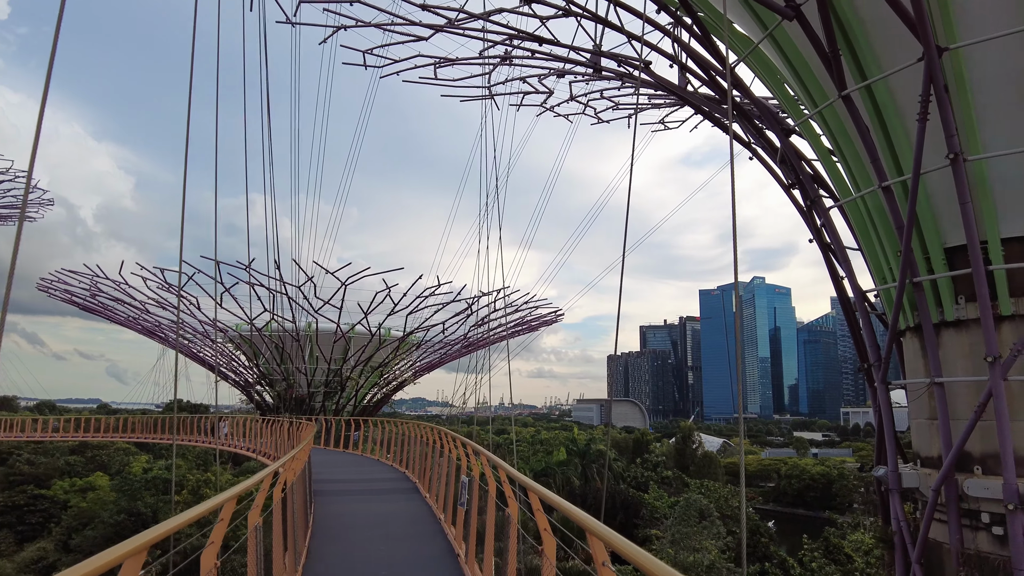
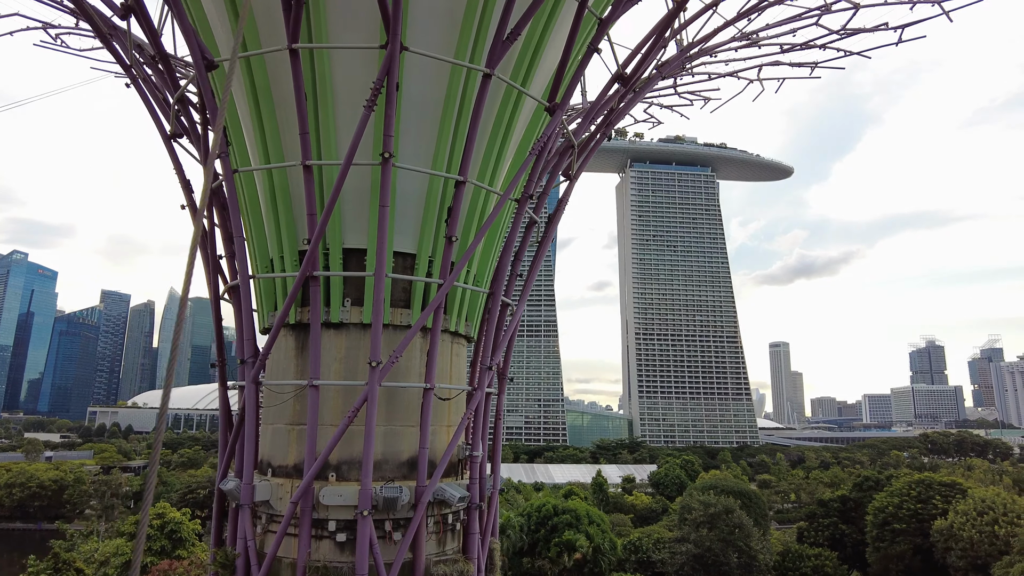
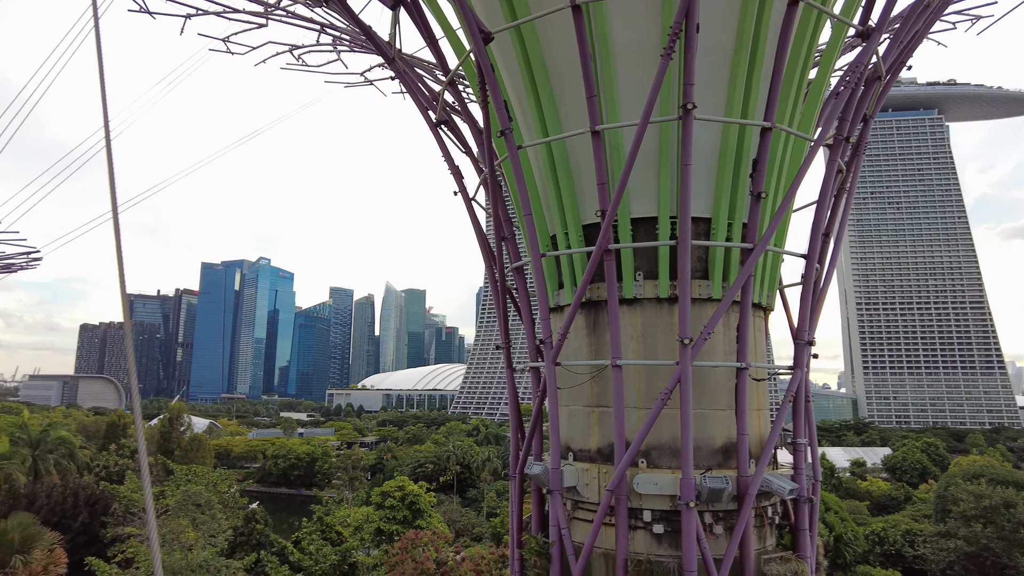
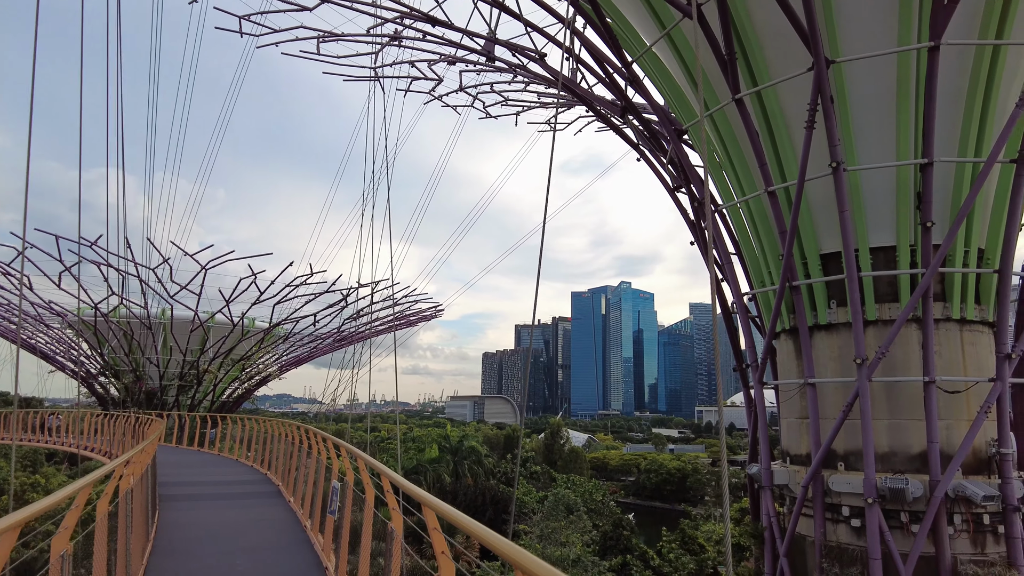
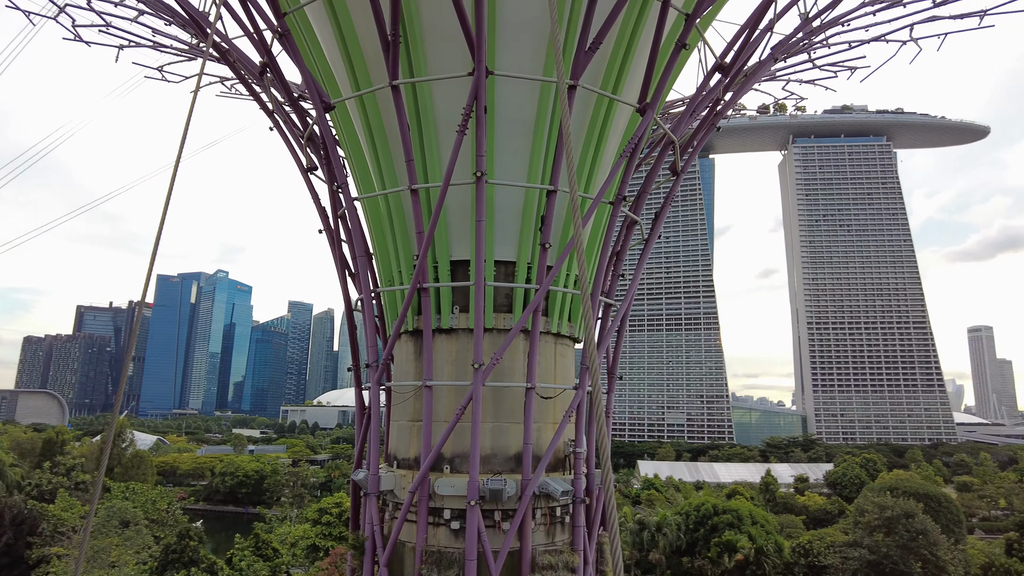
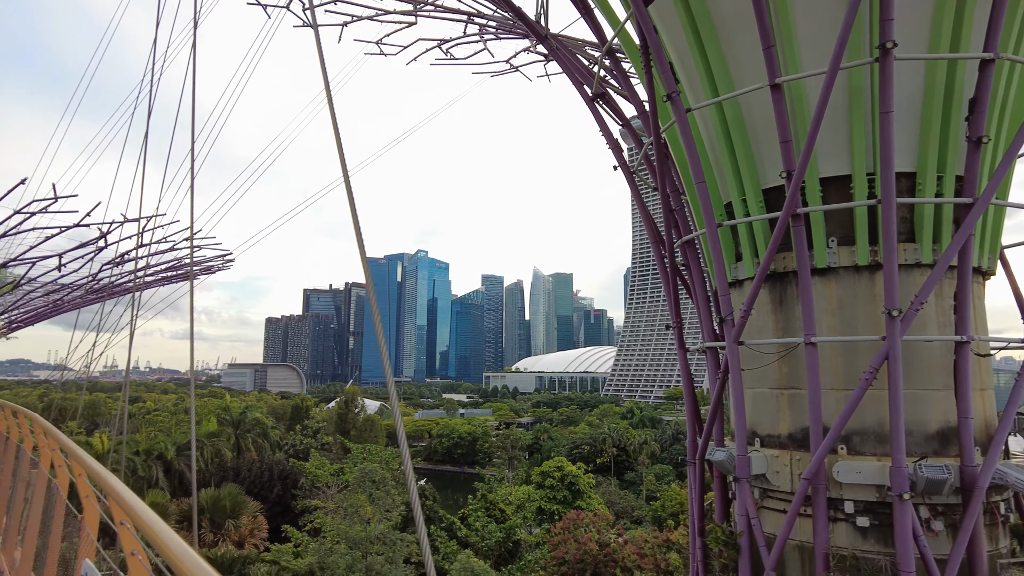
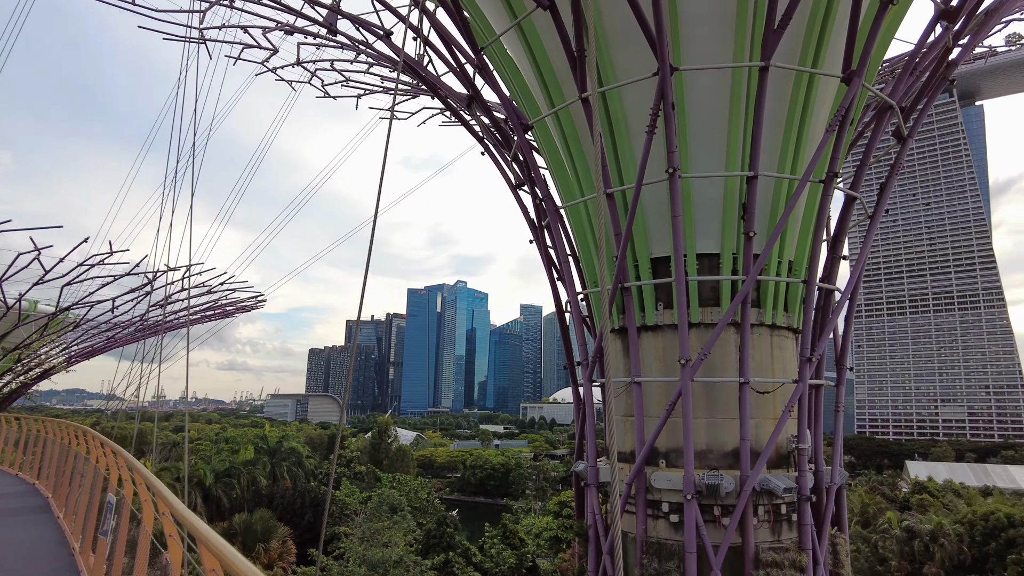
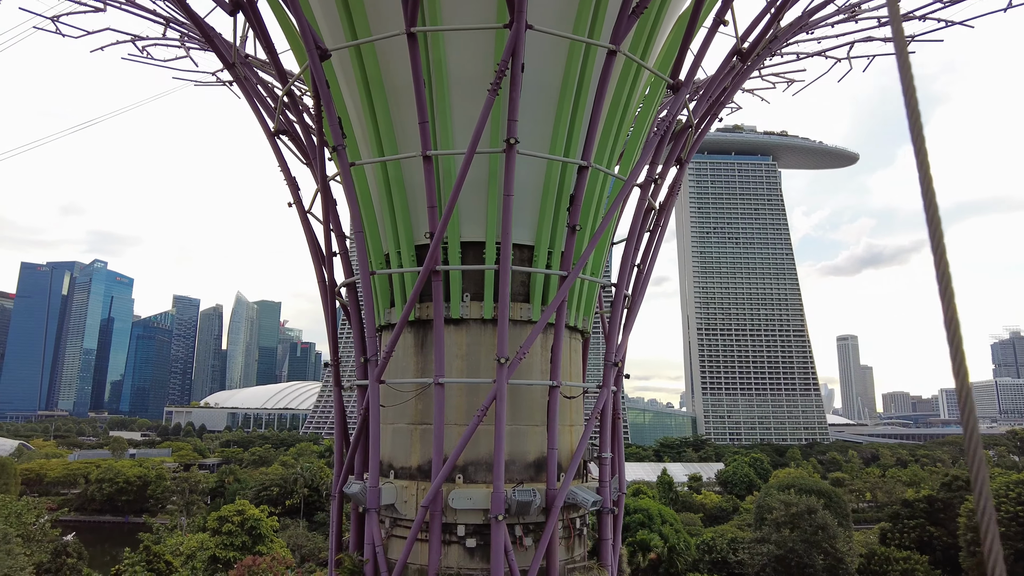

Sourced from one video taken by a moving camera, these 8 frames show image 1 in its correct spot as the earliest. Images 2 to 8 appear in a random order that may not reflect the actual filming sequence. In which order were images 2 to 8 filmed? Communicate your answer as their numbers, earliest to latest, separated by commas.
4, 7, 5, 2, 8, 3, 6
